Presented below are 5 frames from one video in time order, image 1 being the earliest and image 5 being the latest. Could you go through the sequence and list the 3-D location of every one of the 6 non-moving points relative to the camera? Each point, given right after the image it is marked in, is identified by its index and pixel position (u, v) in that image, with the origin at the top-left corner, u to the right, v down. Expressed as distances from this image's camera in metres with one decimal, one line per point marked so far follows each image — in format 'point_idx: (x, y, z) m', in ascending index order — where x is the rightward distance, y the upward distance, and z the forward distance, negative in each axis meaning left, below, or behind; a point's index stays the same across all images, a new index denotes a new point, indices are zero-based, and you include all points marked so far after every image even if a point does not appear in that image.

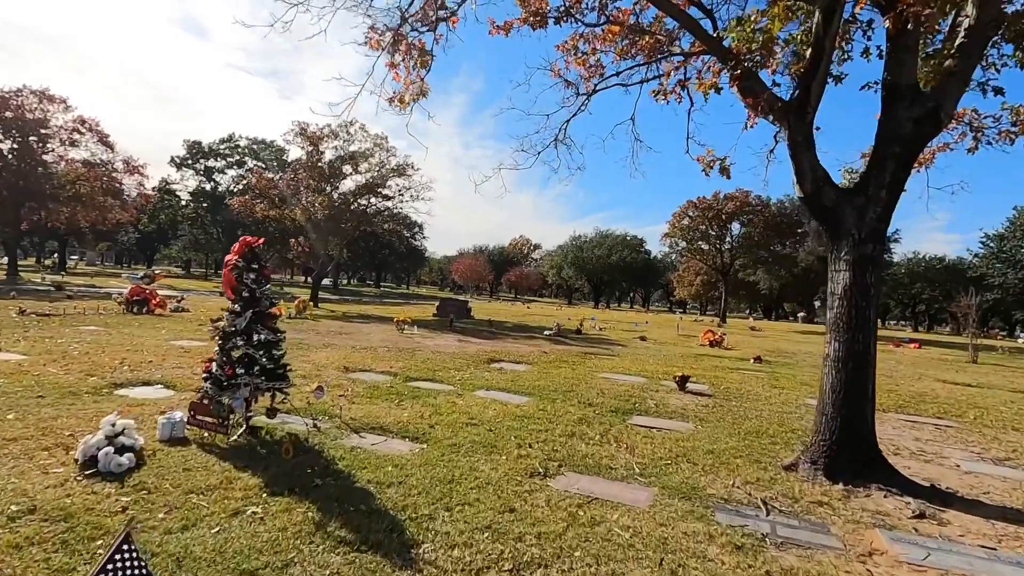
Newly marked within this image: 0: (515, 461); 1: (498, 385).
0: (0.0, -1.5, +4.7) m
1: (-0.2, -1.5, +8.4) m
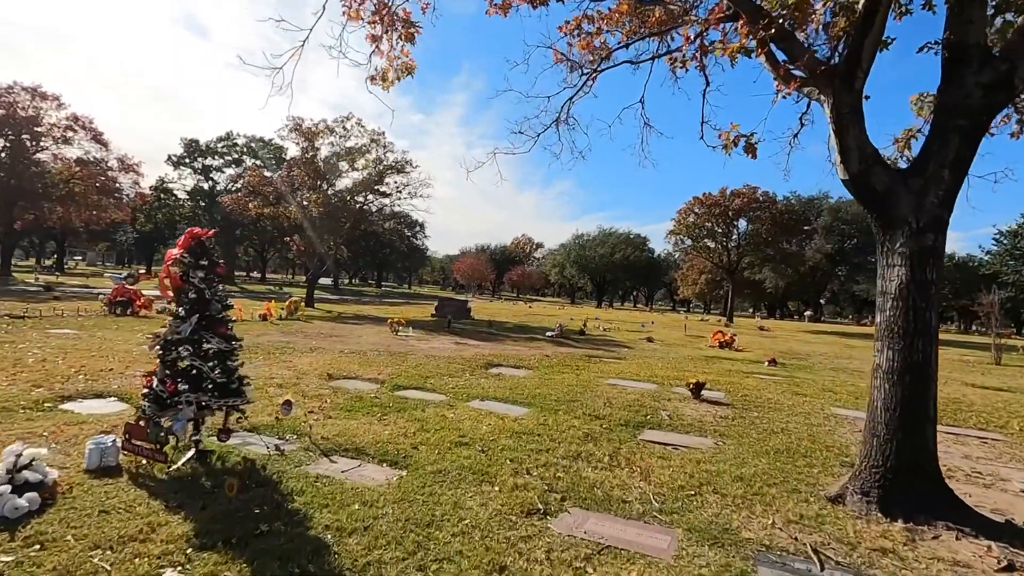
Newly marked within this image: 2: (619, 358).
0: (0.0, -1.5, +3.9) m
1: (-0.3, -1.5, +7.7) m
2: (+2.5, -1.6, +12.4) m
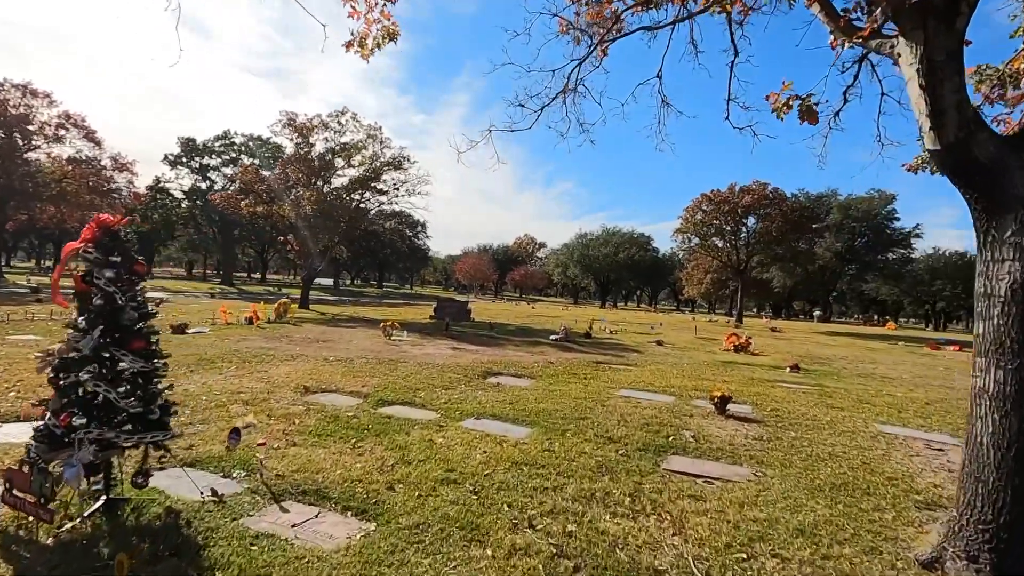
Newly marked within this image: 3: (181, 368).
0: (0.0, -1.5, +3.0) m
1: (-0.3, -1.5, +6.8) m
2: (+2.5, -1.6, +11.4) m
3: (-5.0, -1.2, +8.1) m
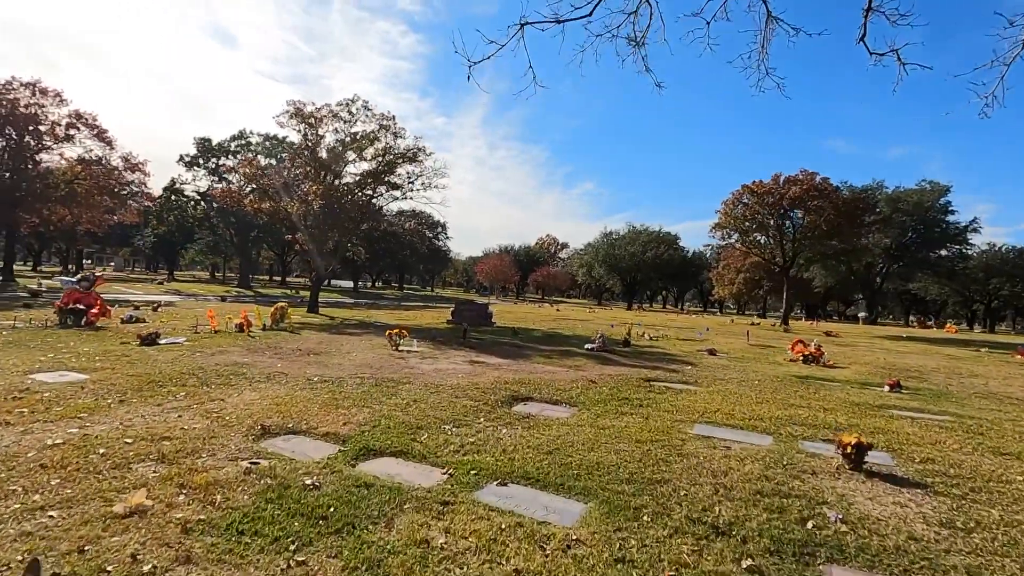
0: (+0.2, -1.5, +0.9) m
1: (+0.1, -1.5, +4.6) m
2: (+3.0, -1.6, +9.2) m
3: (-4.6, -1.2, +6.2) m
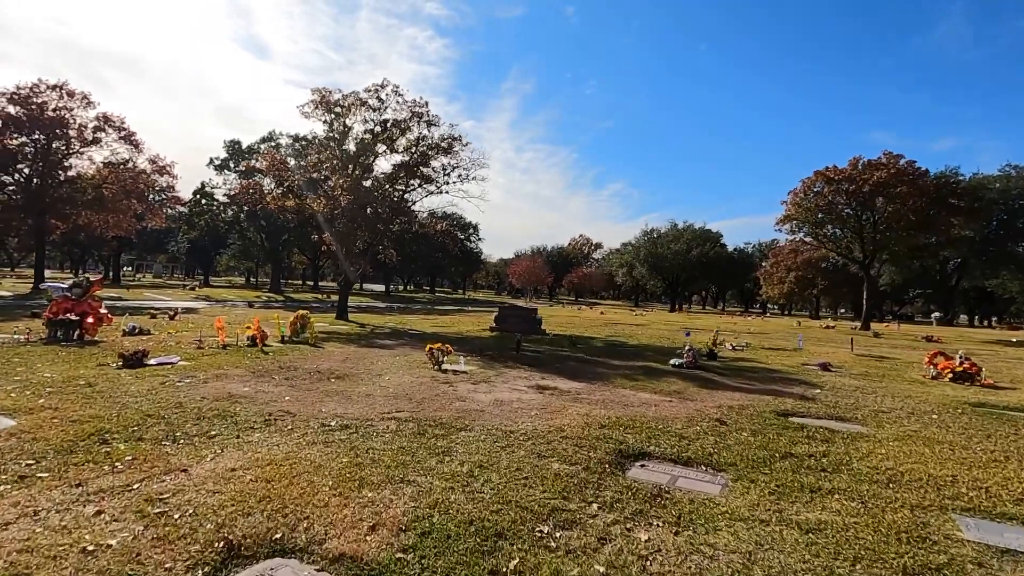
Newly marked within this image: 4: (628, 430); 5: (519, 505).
0: (+0.8, -1.5, -1.6) m
1: (+0.9, -1.5, +2.2) m
2: (+4.1, -1.6, +6.6) m
3: (-3.7, -1.3, +4.0) m
4: (+1.2, -1.5, +5.7) m
5: (0.0, -1.5, +3.7) m
